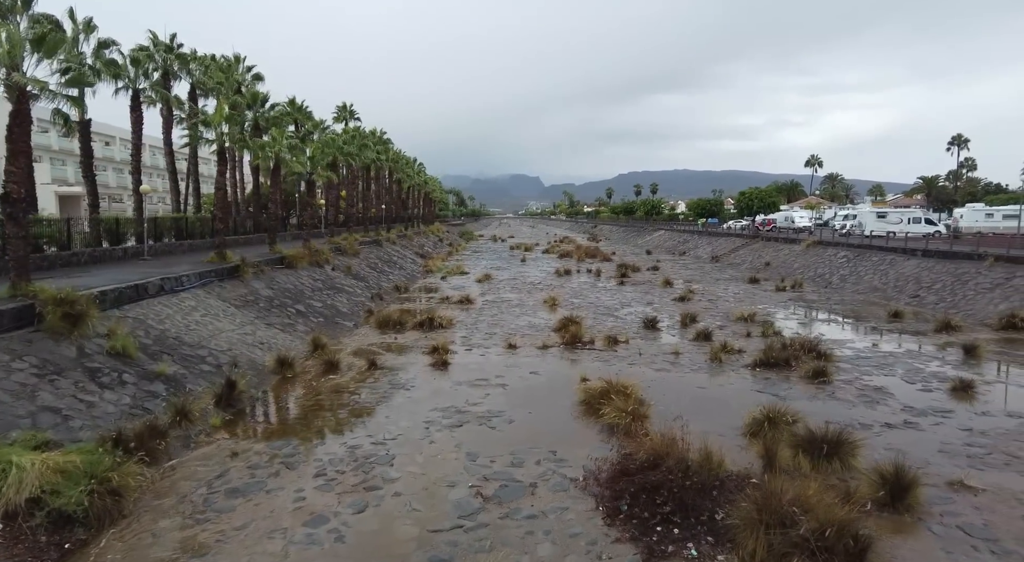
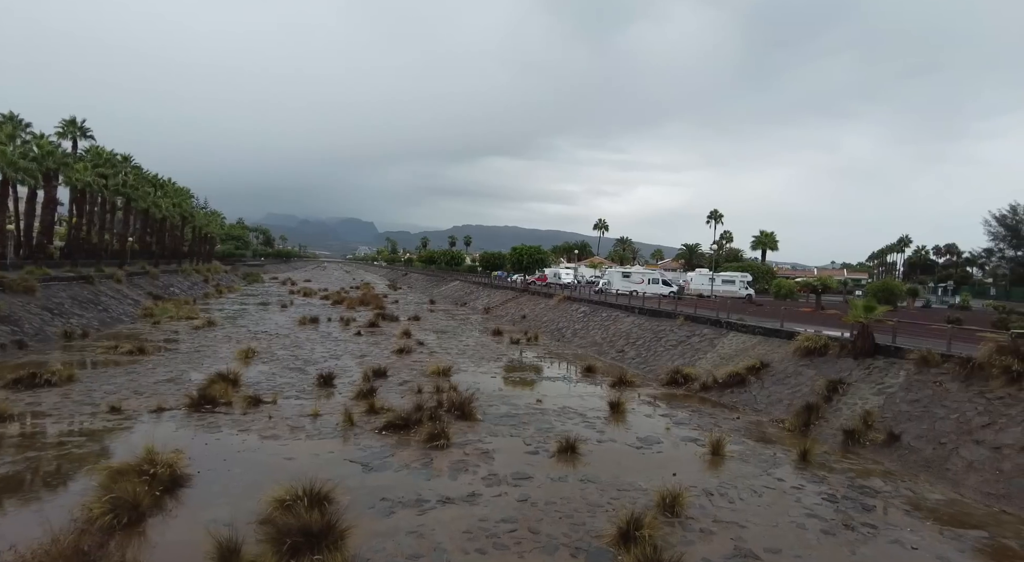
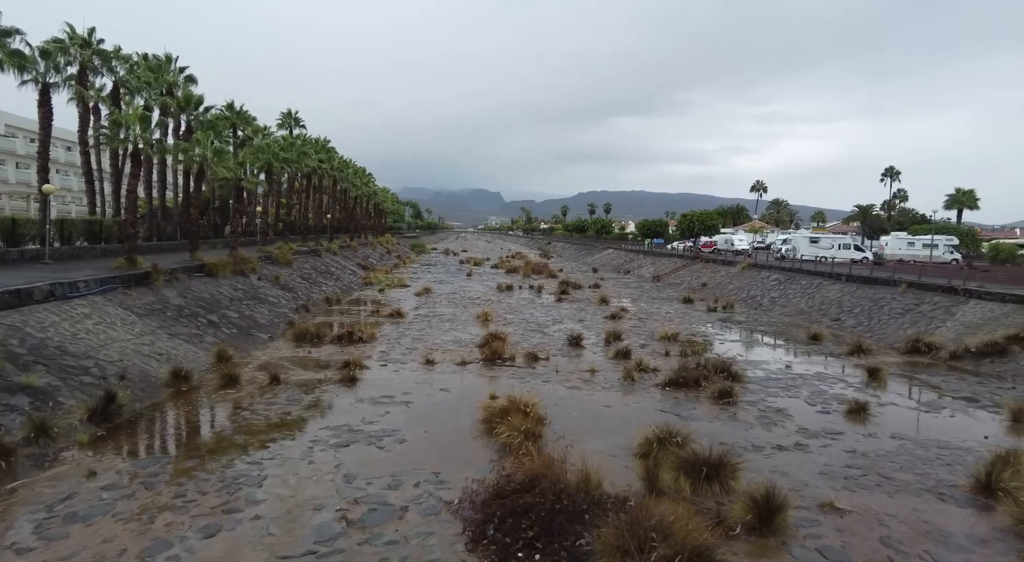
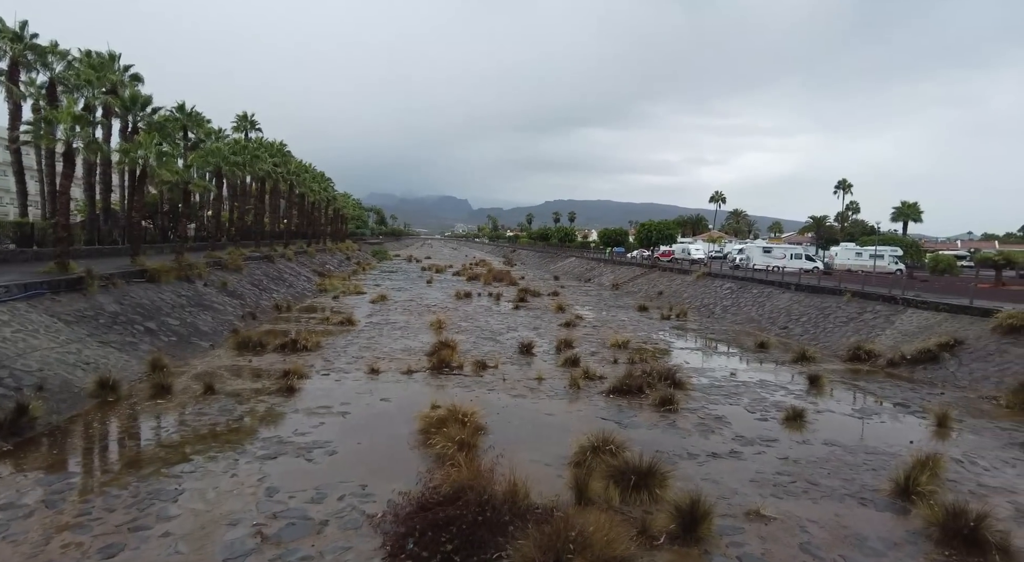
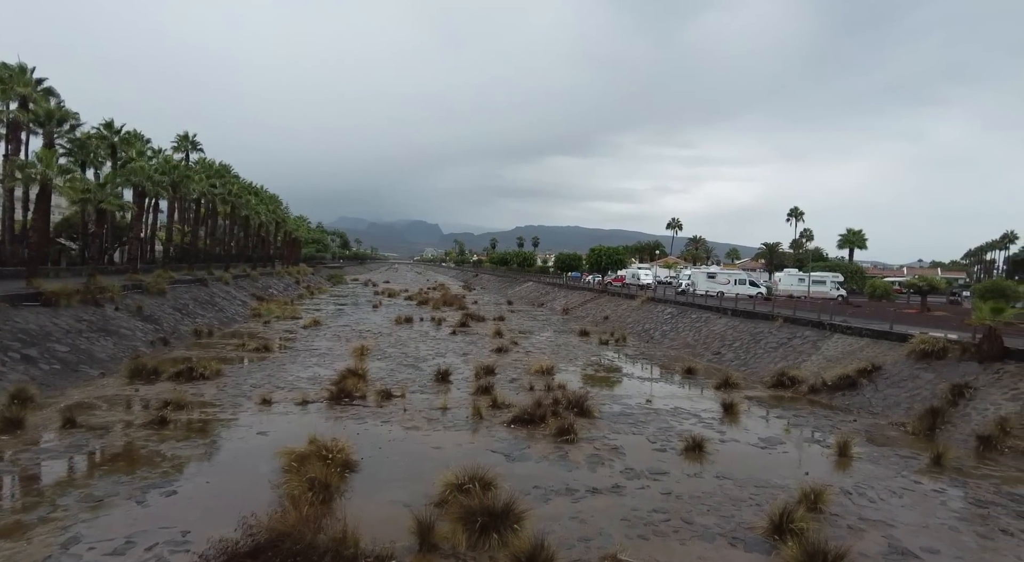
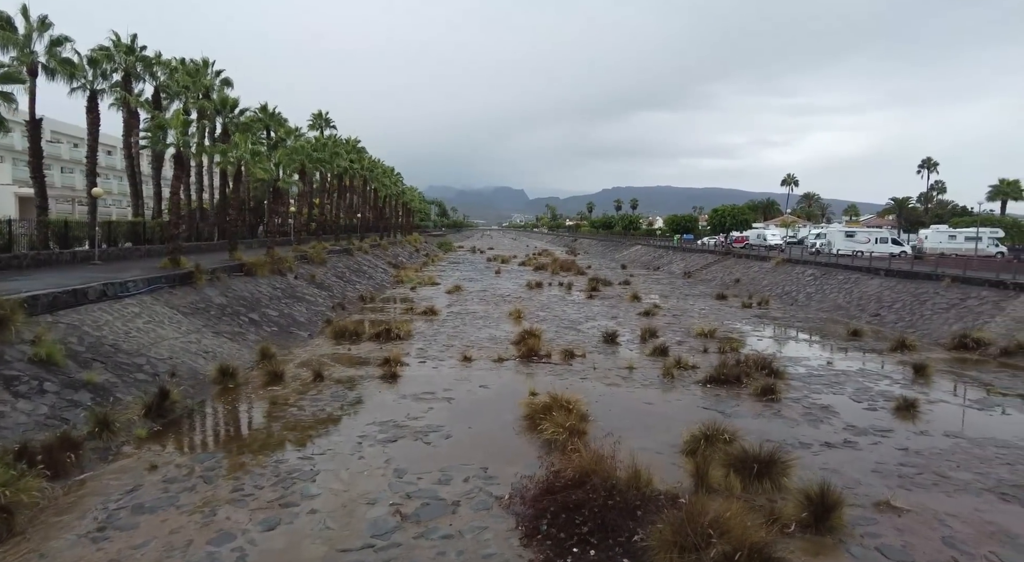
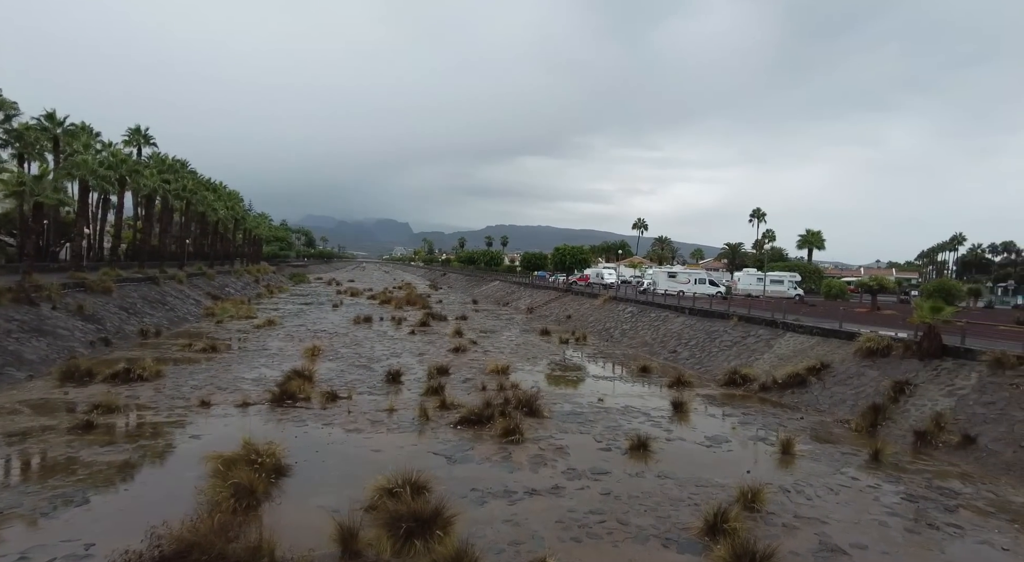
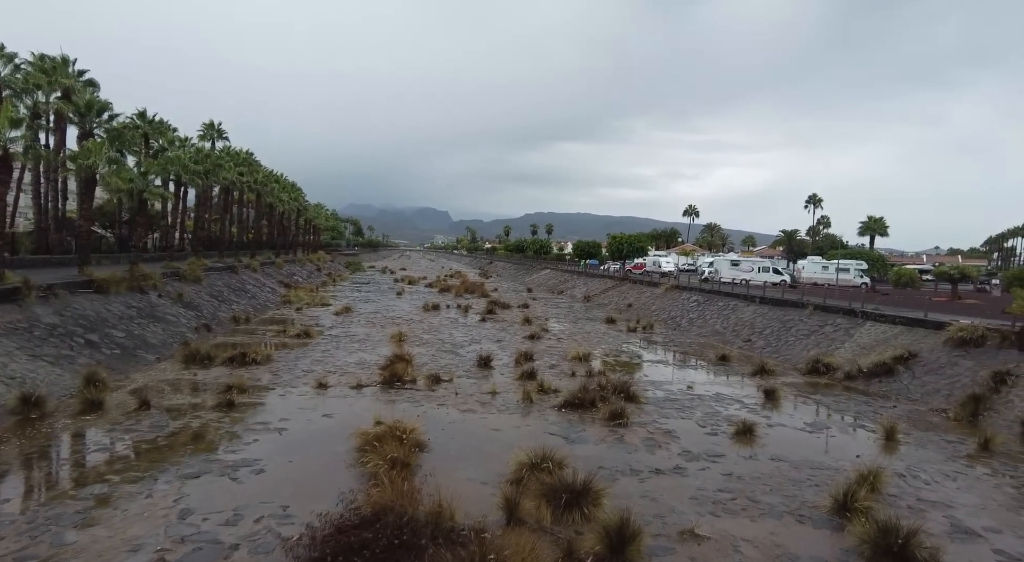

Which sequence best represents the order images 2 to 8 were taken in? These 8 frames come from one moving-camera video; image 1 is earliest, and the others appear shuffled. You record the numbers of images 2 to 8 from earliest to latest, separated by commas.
6, 3, 4, 8, 5, 7, 2
